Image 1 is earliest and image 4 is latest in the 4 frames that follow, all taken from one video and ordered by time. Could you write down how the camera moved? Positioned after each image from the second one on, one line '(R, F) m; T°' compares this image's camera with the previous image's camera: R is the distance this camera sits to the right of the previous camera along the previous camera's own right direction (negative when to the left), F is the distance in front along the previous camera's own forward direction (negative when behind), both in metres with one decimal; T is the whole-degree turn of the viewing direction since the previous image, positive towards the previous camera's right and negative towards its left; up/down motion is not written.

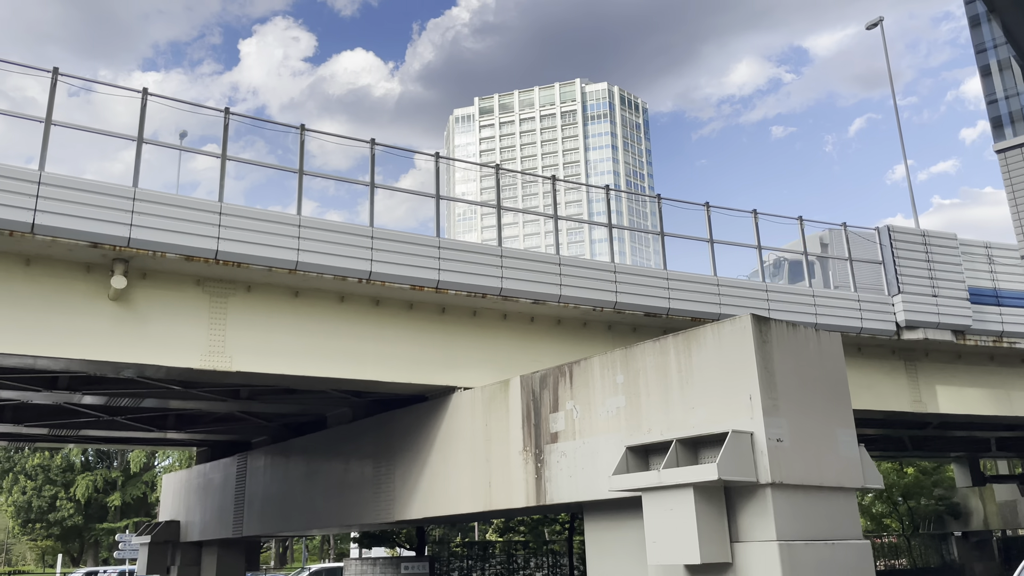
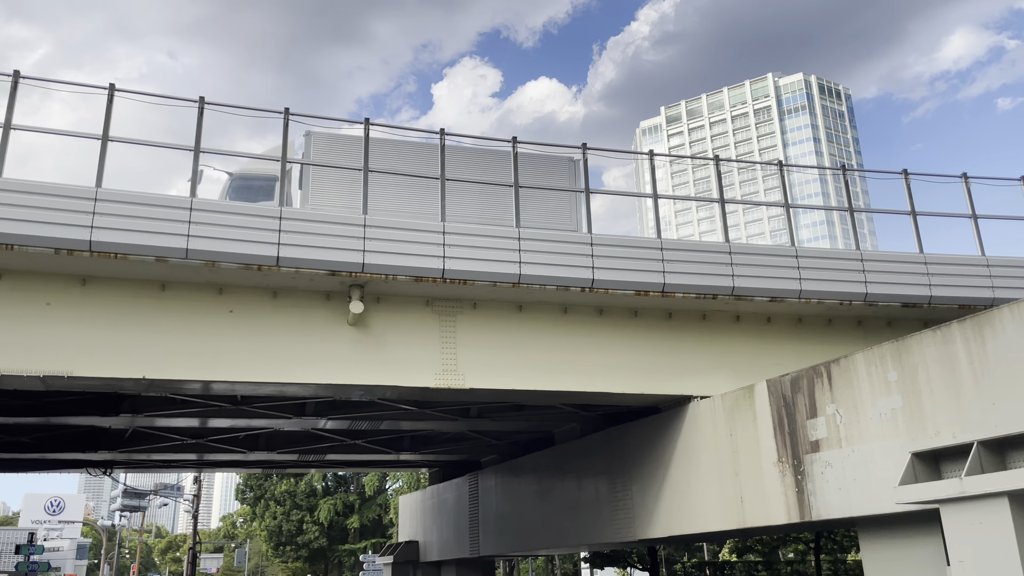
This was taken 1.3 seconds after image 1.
(-0.6, +0.6) m; -14°
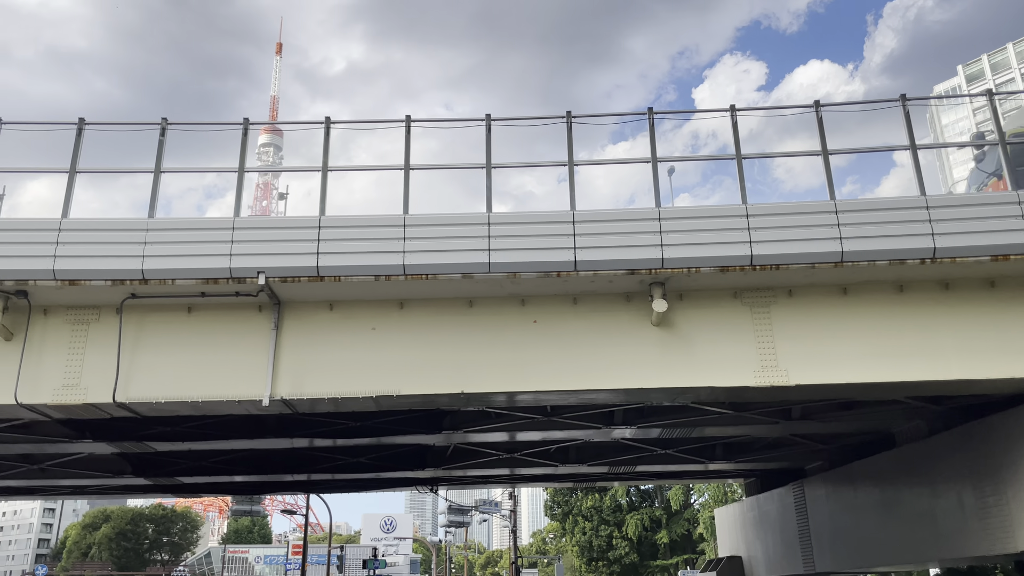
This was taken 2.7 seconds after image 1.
(-0.5, +0.6) m; -19°
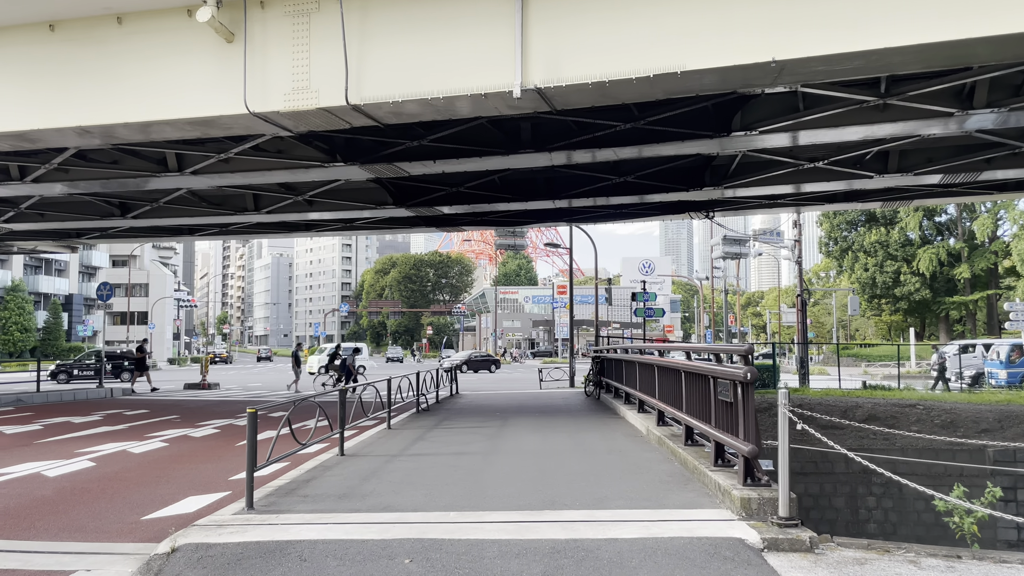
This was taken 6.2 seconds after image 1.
(-0.8, +2.5) m; -18°
